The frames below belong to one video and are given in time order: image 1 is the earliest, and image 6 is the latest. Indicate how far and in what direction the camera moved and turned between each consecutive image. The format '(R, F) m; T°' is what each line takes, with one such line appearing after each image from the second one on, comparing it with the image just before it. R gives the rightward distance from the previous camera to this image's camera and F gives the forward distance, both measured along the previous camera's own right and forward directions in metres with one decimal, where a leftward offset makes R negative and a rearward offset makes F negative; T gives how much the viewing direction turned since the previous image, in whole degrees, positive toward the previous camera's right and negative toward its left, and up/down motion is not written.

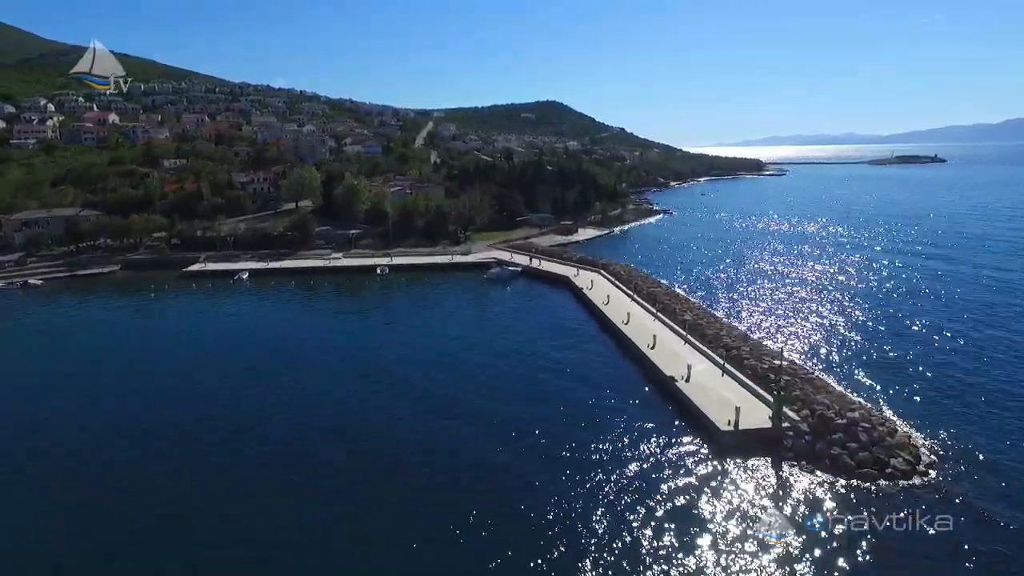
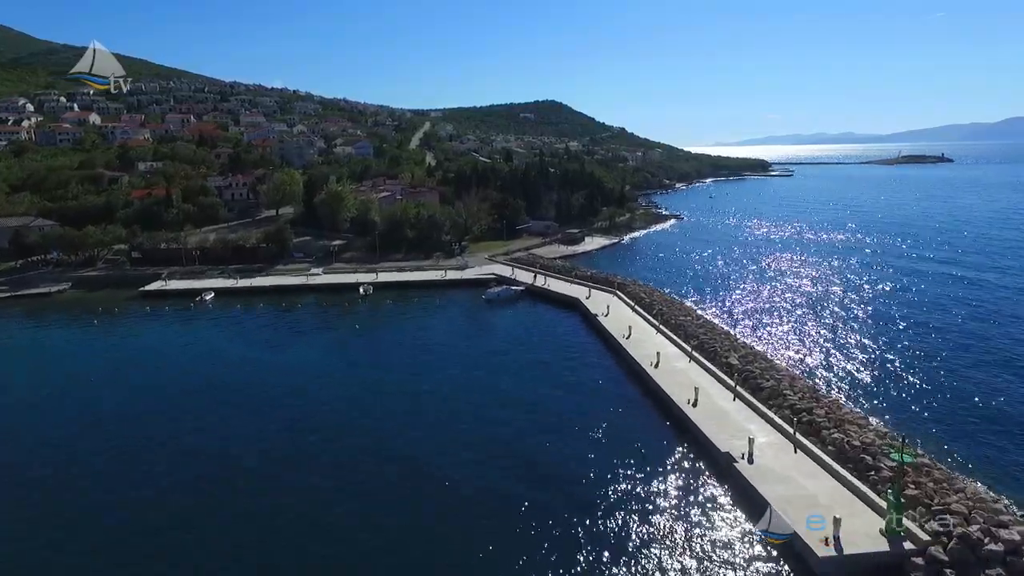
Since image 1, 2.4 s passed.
(-0.2, +6.3) m; 0°
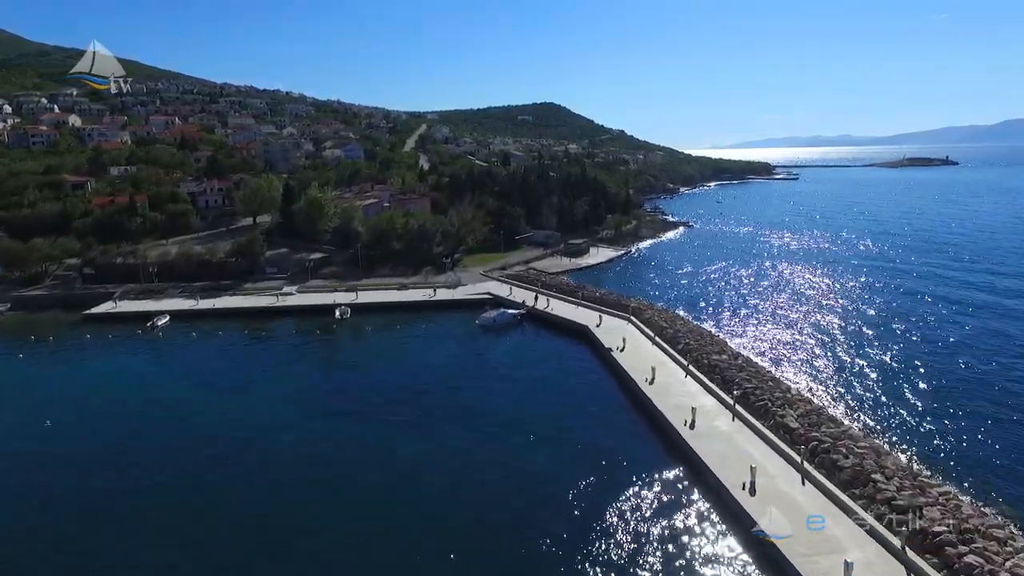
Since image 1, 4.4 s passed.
(0.0, +5.7) m; 0°
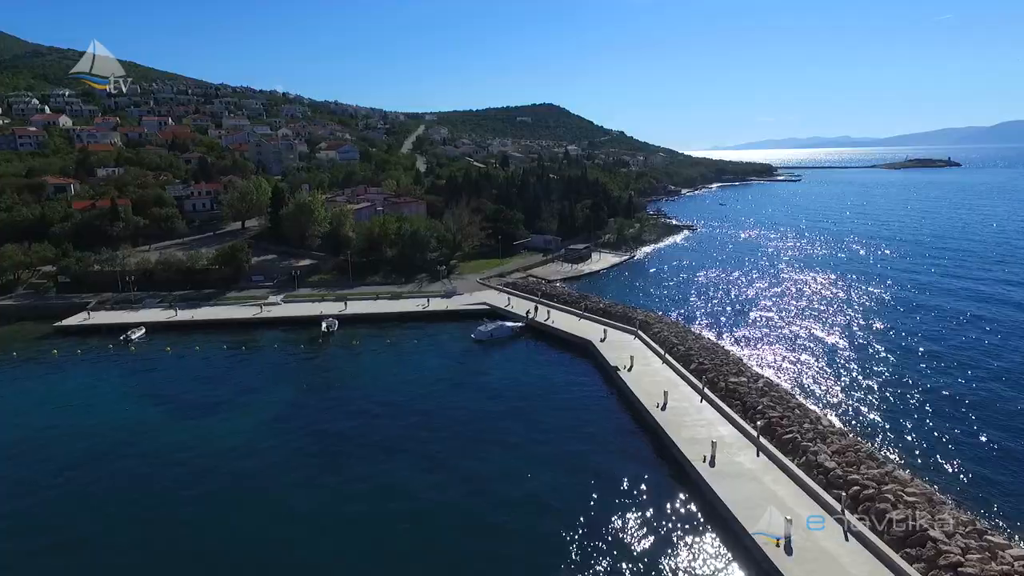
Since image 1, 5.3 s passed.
(+0.1, +2.5) m; 0°
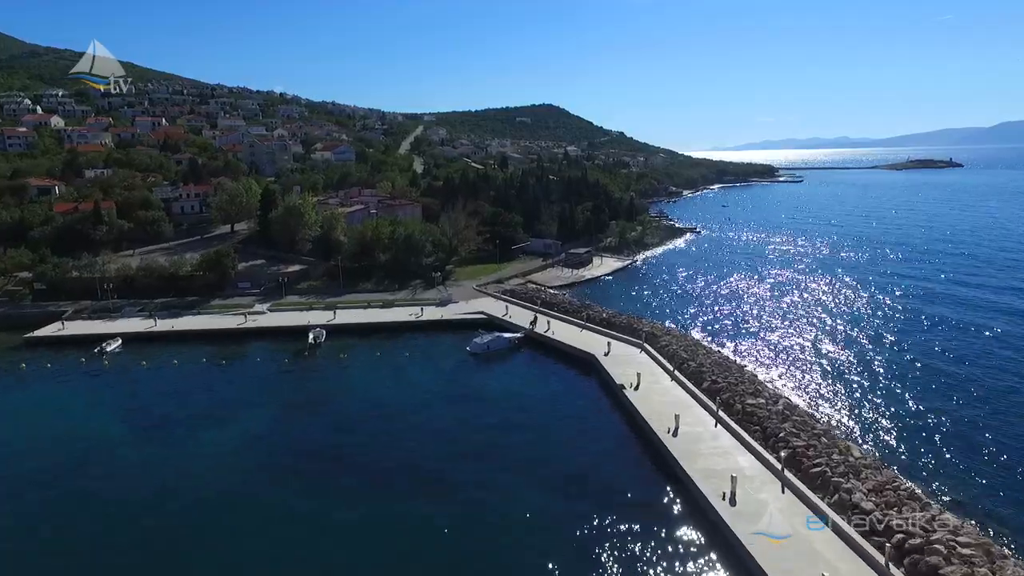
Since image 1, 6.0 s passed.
(+0.1, +2.1) m; 0°
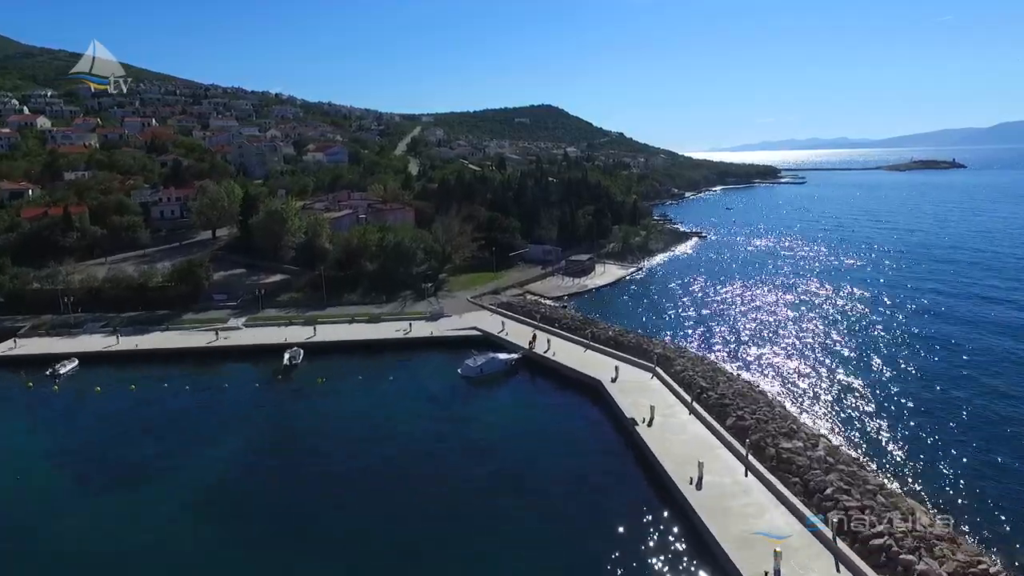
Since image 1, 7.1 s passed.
(+0.2, +3.3) m; 0°
